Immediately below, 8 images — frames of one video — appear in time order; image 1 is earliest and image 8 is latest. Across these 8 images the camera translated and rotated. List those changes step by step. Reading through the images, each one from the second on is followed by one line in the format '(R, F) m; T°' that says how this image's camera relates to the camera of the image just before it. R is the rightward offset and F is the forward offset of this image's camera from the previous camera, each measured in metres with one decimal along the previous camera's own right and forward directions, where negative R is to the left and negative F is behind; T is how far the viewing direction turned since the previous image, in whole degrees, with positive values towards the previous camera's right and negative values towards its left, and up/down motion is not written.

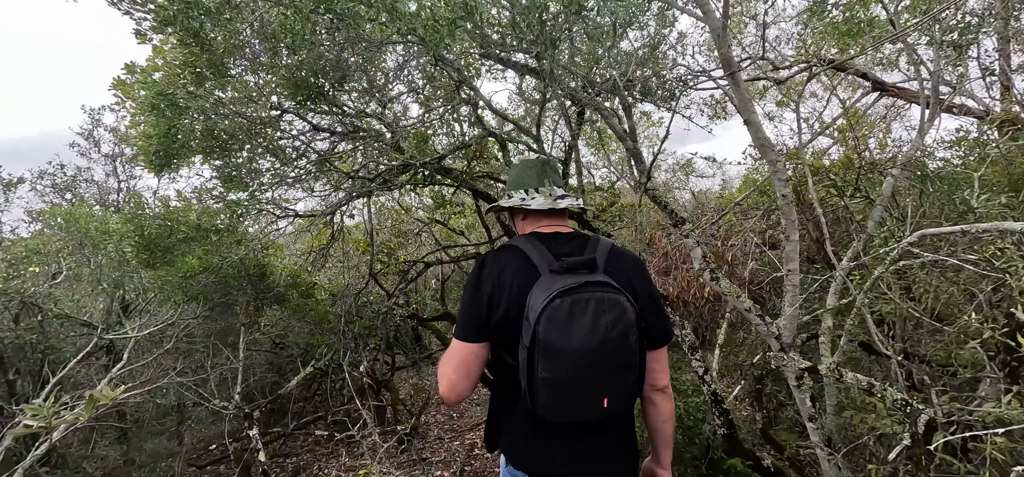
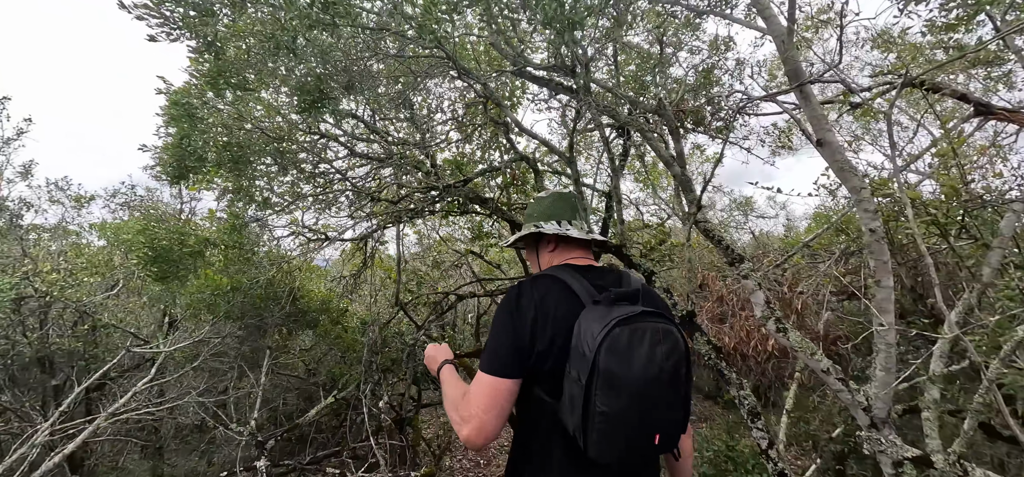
(+0.1, +0.4) m; -6°
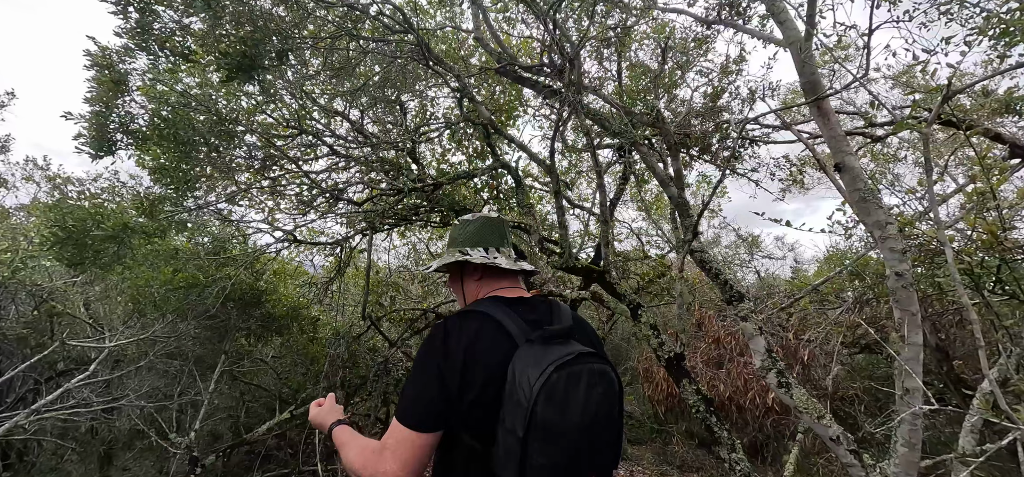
(+0.2, +0.4) m; -1°
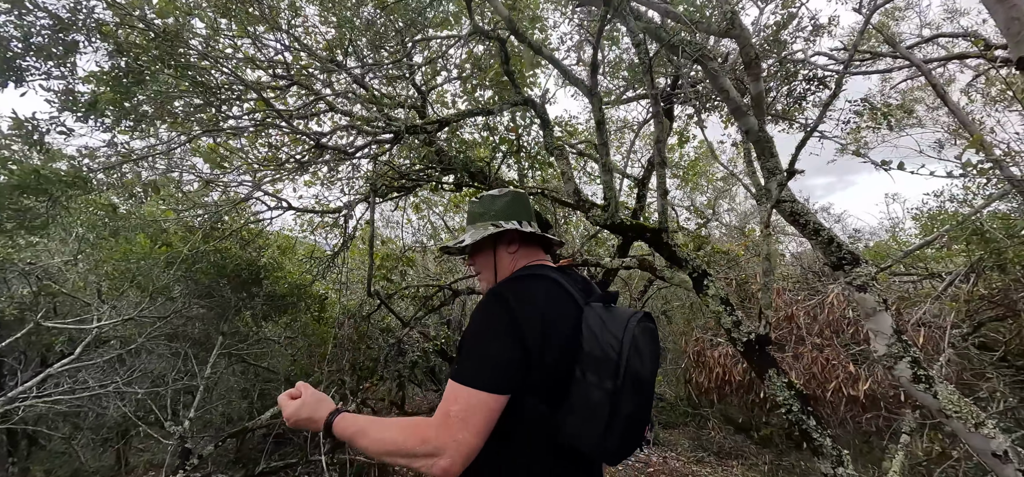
(0.0, +0.6) m; -2°
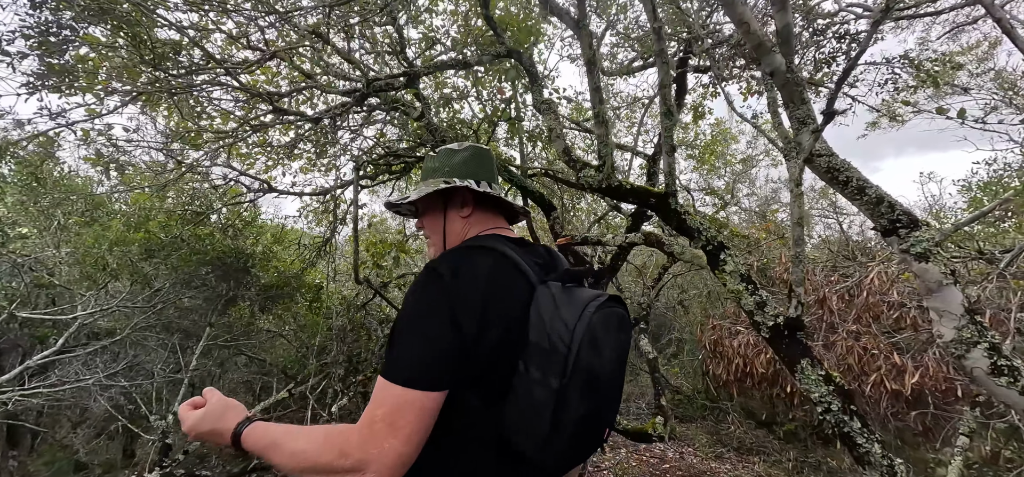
(+0.1, +0.3) m; -2°
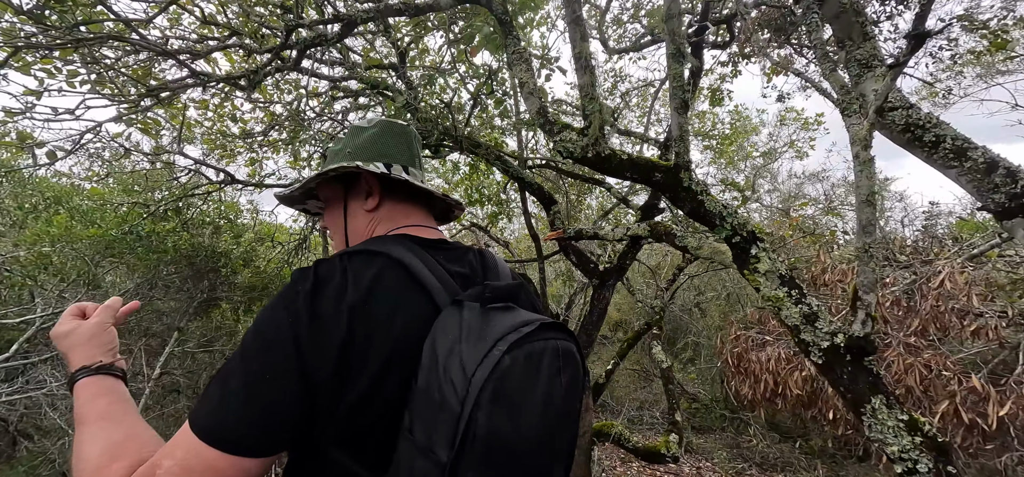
(+0.2, +0.4) m; -2°
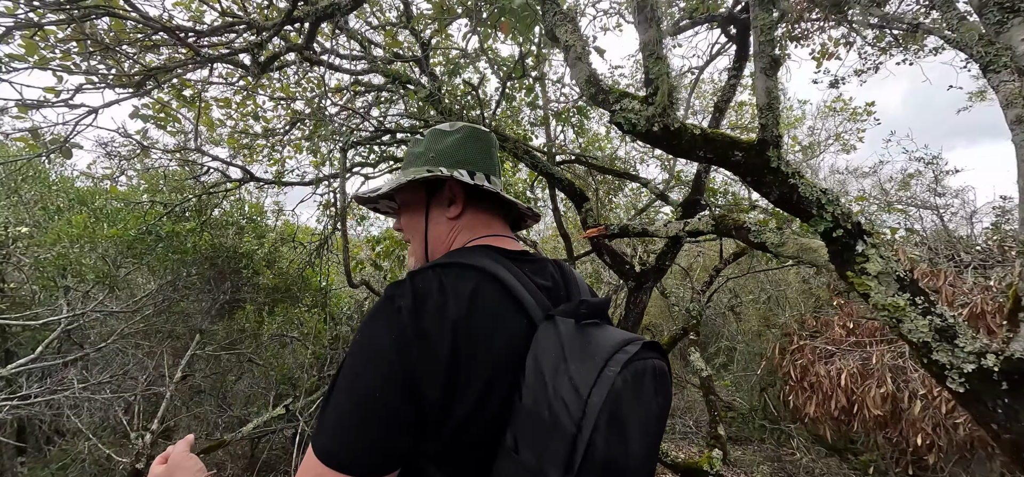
(-0.1, +0.2) m; -3°
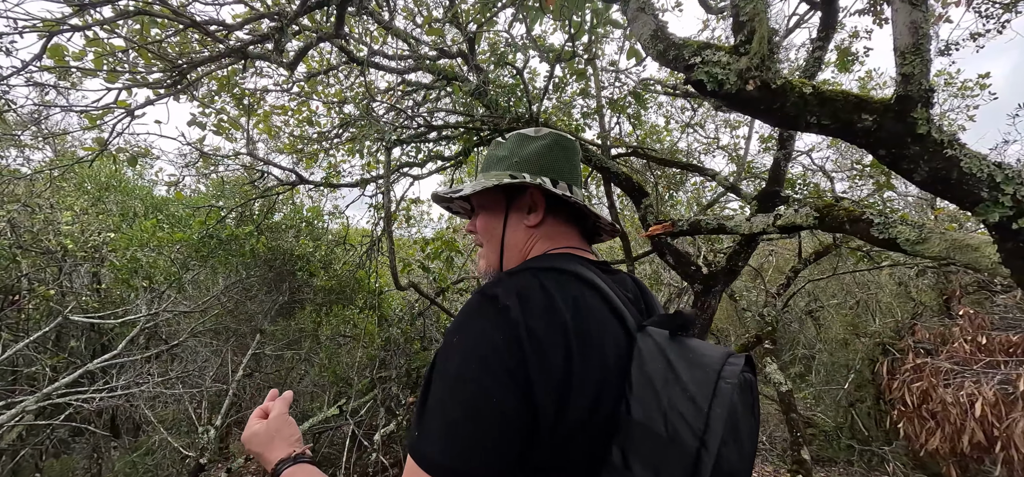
(0.0, +0.2) m; -7°
